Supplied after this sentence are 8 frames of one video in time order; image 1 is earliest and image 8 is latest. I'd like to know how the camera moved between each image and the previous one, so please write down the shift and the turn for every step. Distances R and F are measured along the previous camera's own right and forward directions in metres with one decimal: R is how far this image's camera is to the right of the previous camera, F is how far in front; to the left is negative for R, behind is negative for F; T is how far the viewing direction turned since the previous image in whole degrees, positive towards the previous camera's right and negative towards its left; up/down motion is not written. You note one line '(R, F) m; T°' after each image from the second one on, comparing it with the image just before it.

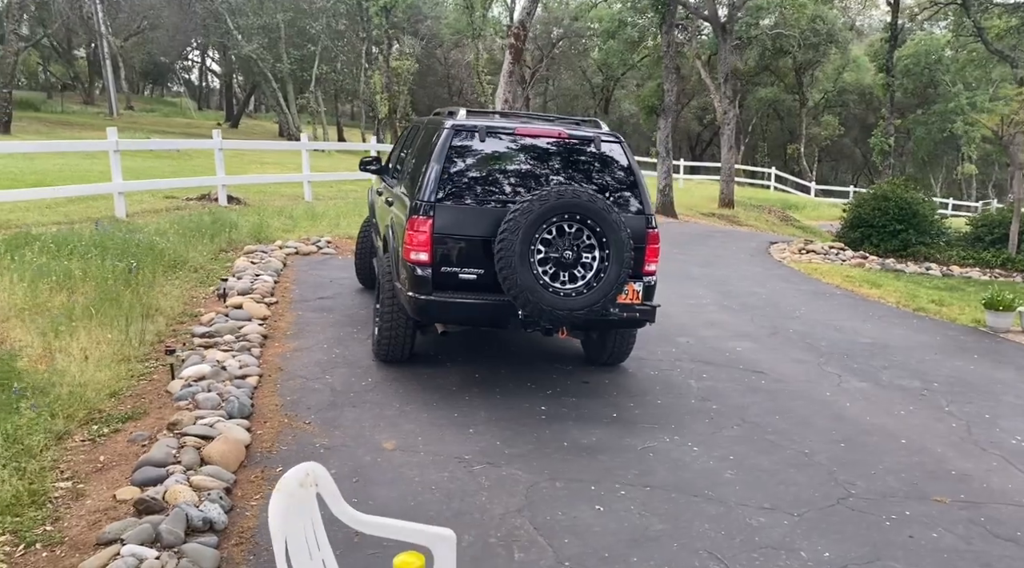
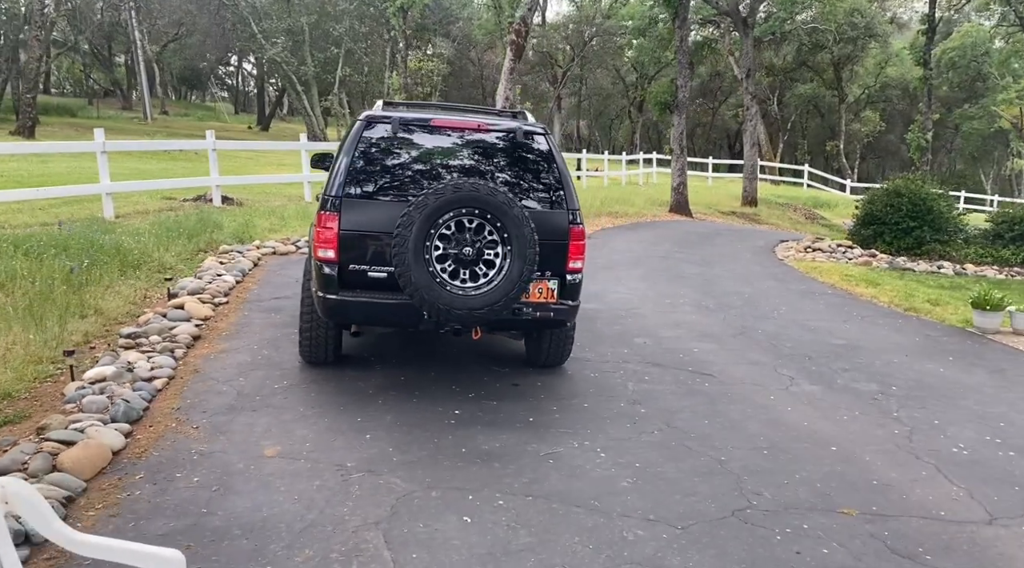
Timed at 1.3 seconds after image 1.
(+0.7, +0.2) m; -2°
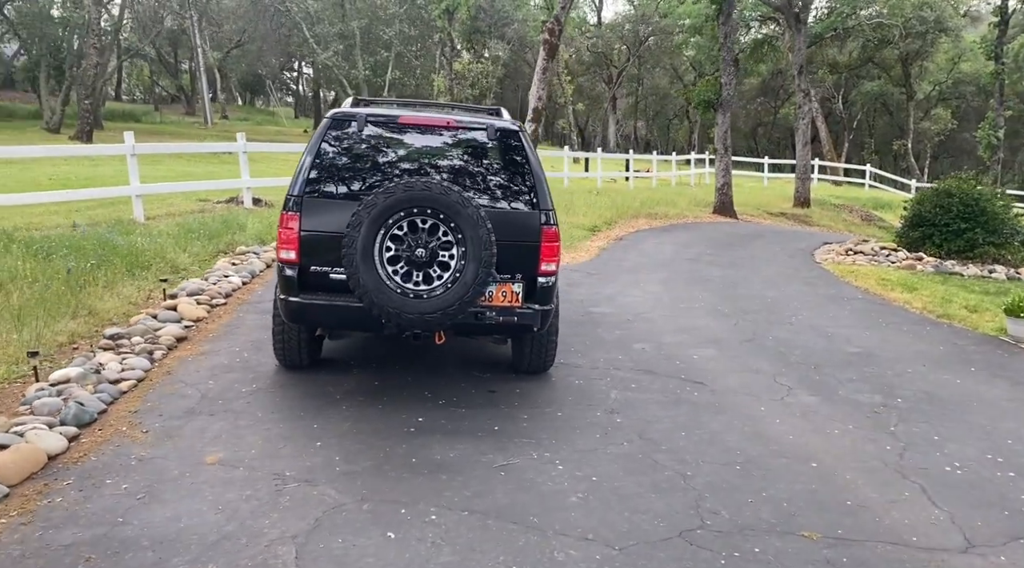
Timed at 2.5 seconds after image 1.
(+0.5, +0.2) m; -4°
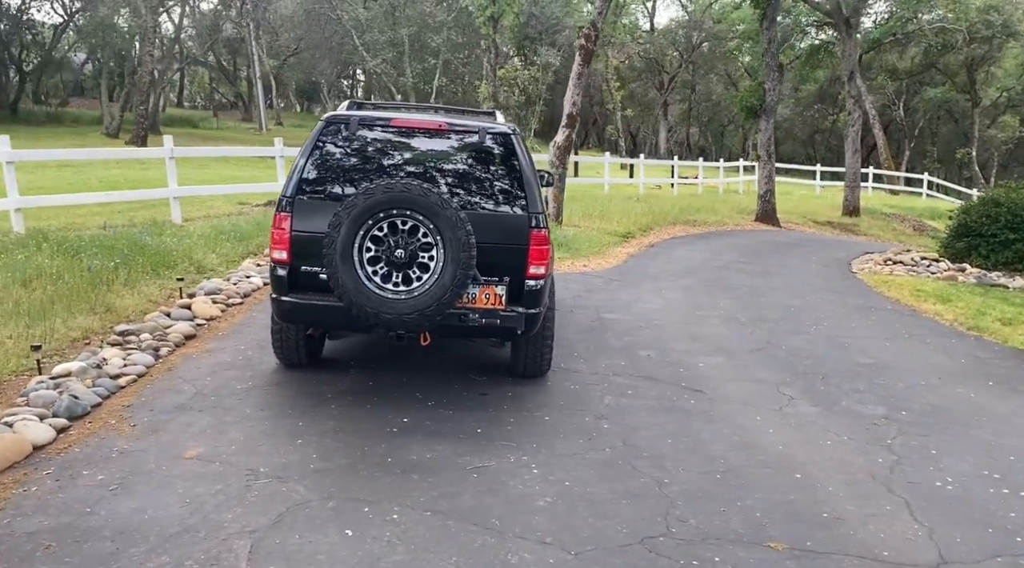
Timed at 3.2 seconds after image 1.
(+0.4, 0.0) m; -3°
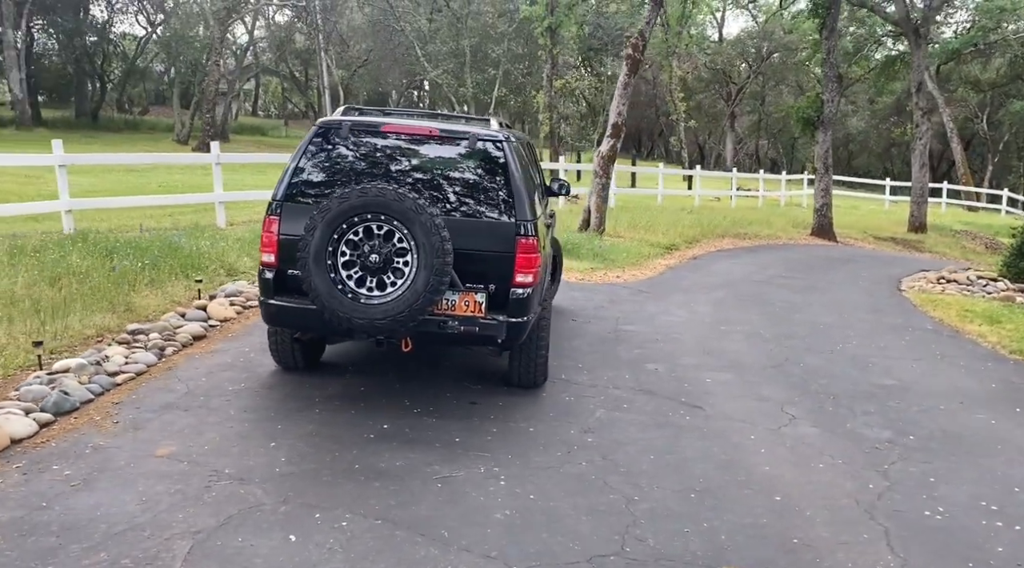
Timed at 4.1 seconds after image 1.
(+0.4, +0.1) m; -4°
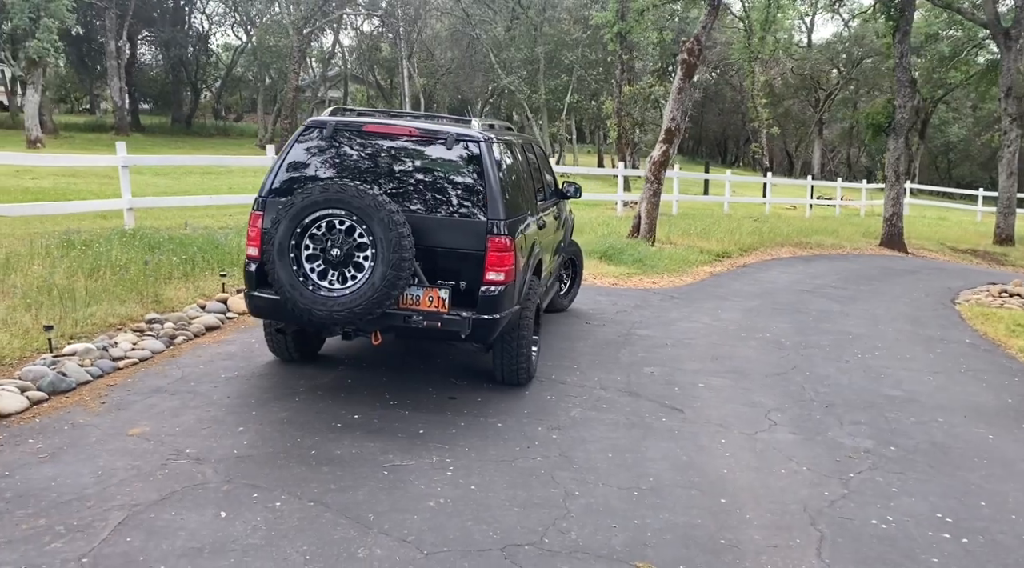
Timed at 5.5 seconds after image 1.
(+0.6, -0.1) m; -5°
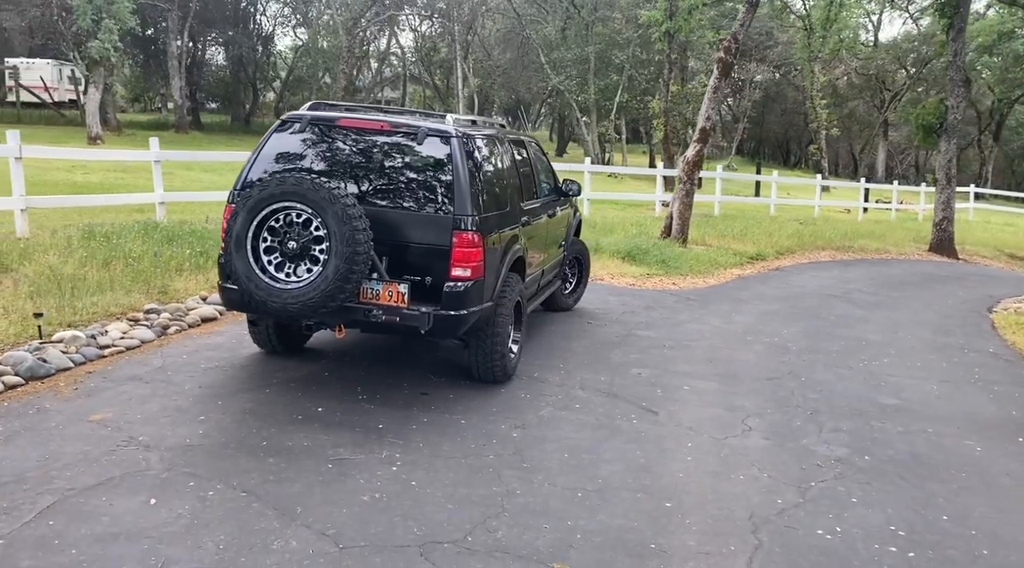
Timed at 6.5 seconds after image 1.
(+0.5, 0.0) m; -4°
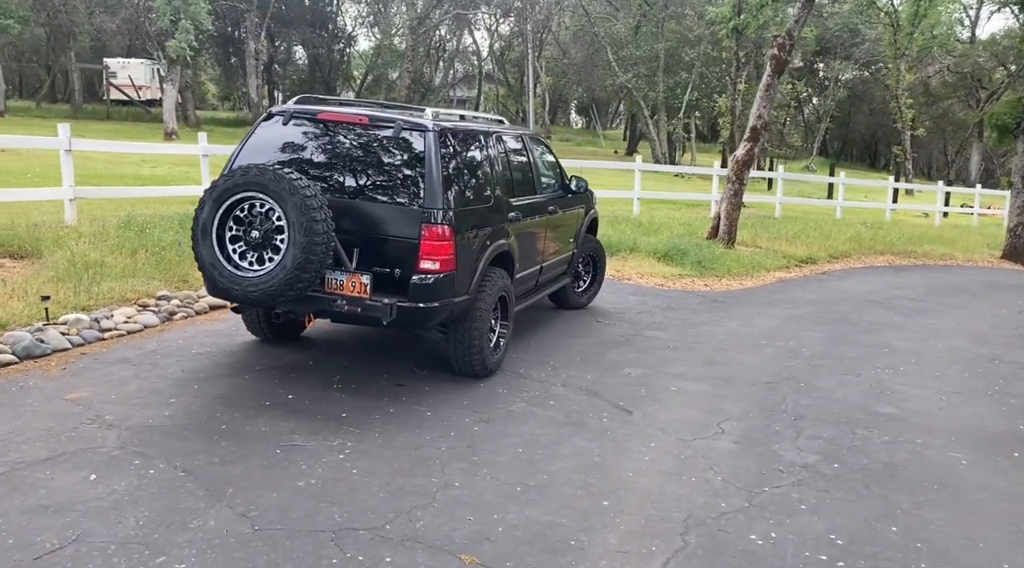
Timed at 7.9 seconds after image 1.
(+0.6, 0.0) m; -5°
